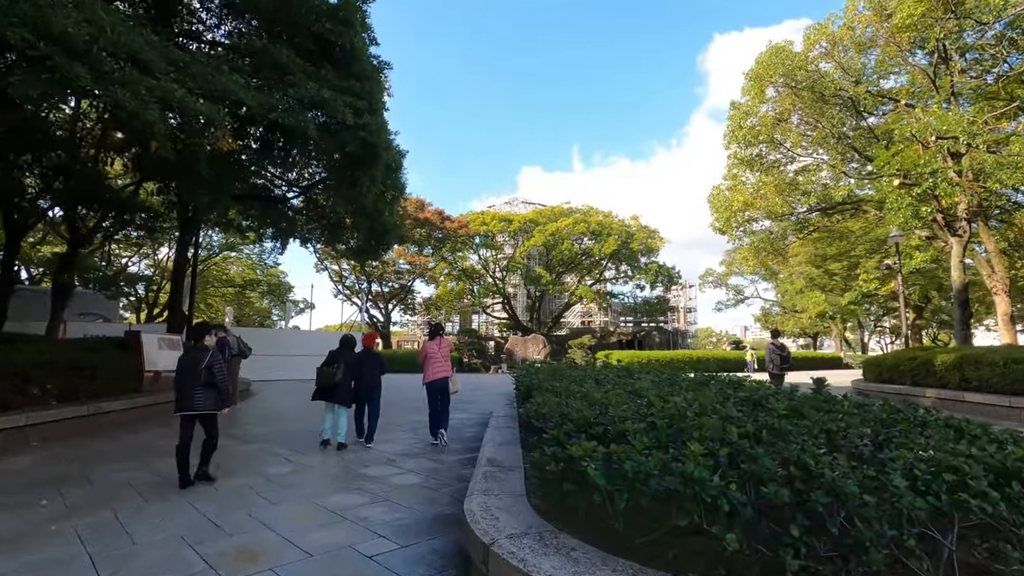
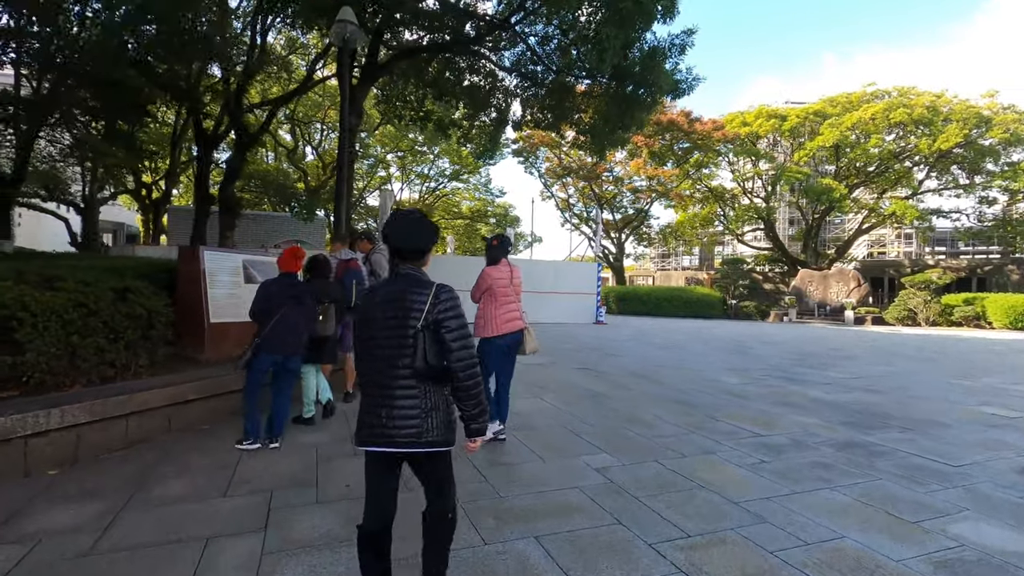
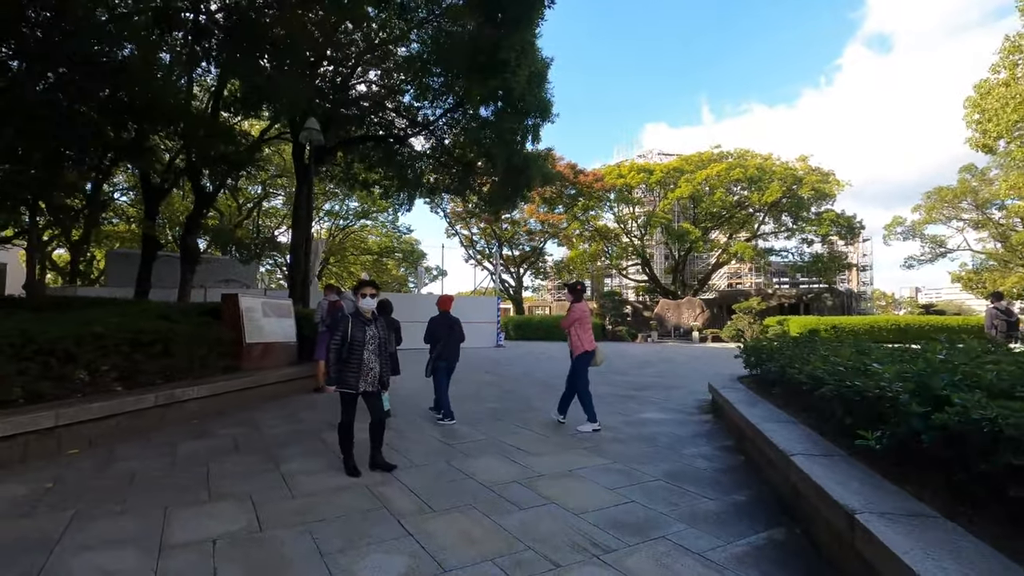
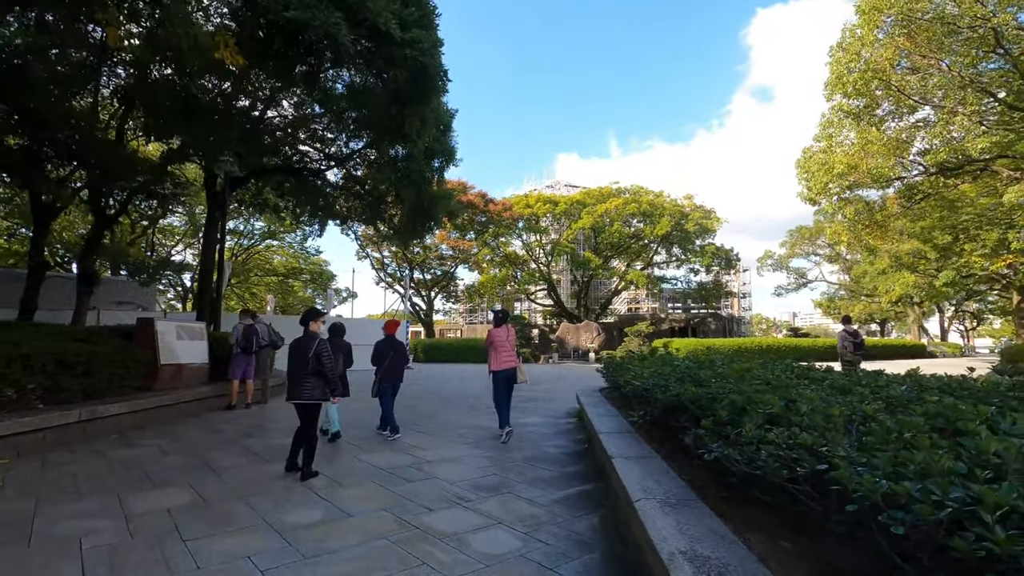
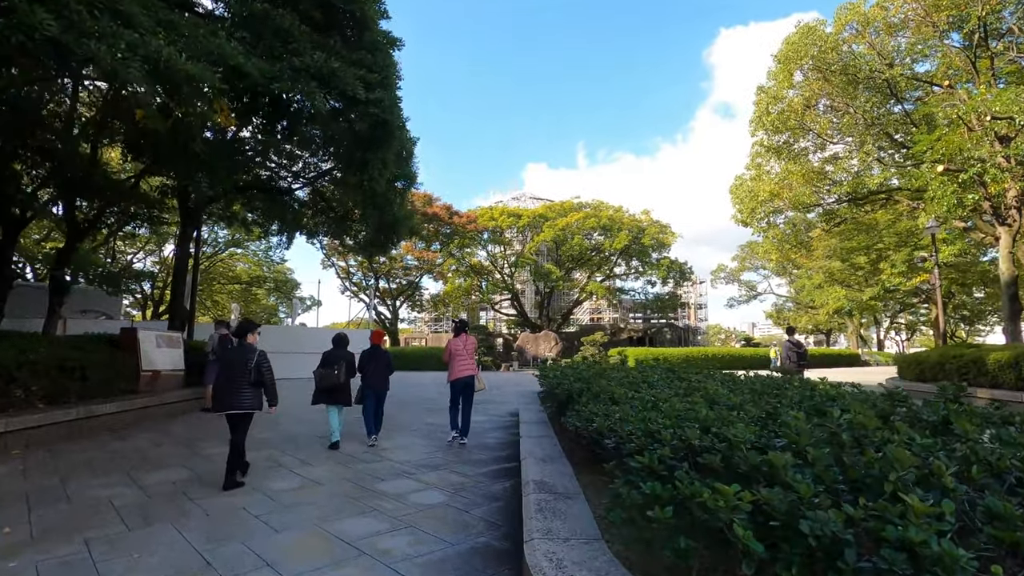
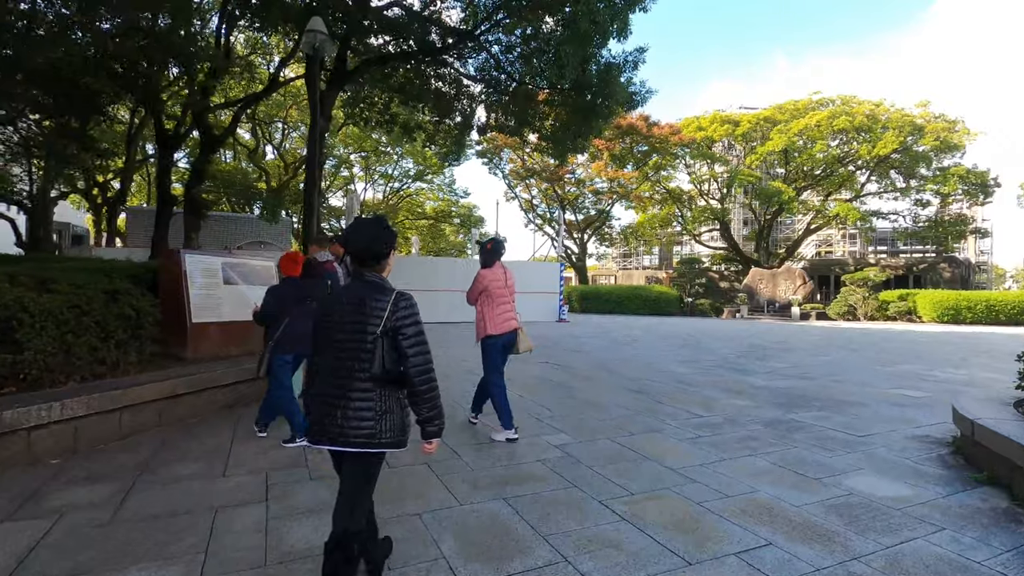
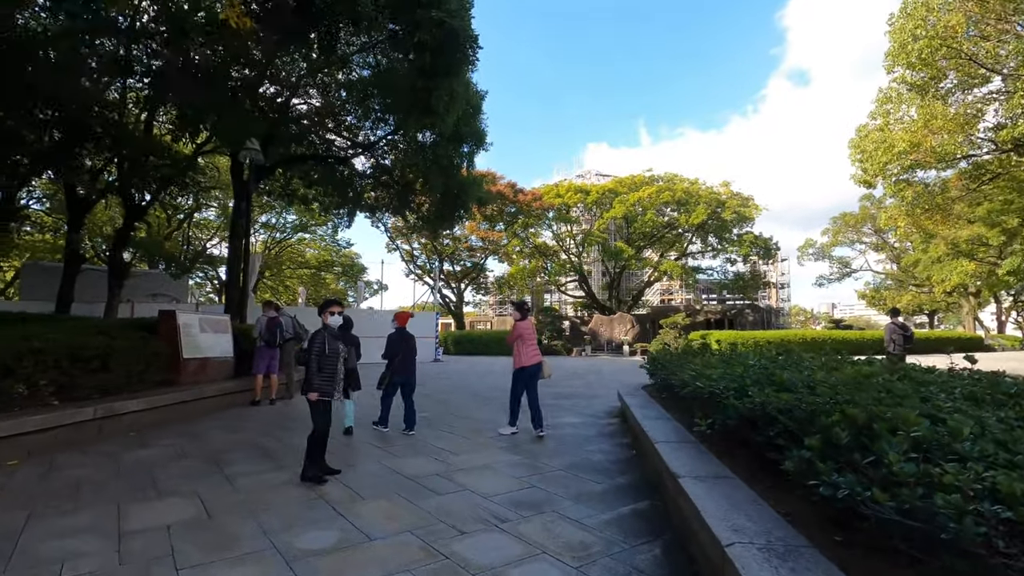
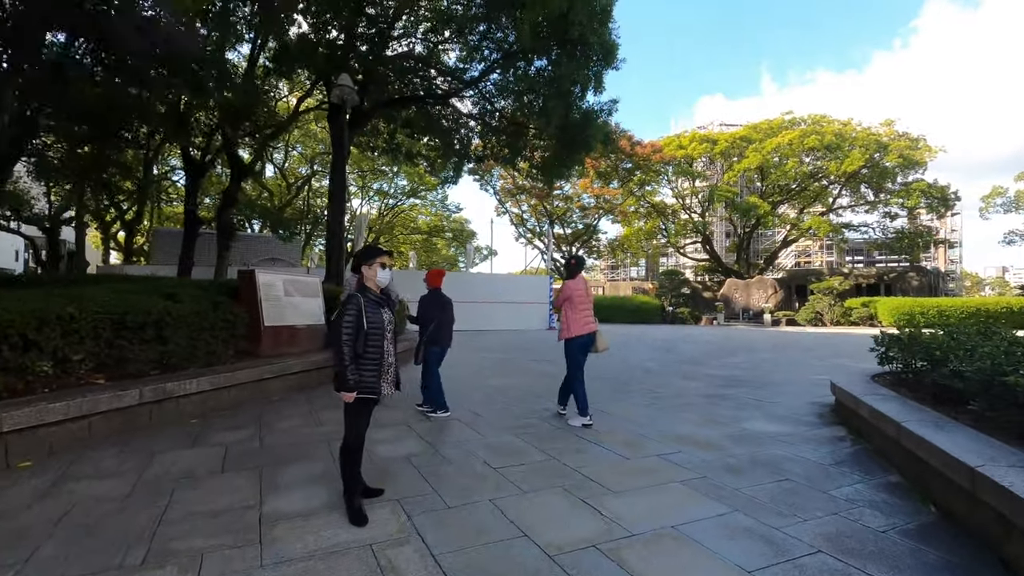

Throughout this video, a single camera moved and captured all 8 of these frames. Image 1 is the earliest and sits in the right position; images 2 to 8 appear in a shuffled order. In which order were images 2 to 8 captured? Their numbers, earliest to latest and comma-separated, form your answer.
5, 4, 7, 3, 8, 6, 2
